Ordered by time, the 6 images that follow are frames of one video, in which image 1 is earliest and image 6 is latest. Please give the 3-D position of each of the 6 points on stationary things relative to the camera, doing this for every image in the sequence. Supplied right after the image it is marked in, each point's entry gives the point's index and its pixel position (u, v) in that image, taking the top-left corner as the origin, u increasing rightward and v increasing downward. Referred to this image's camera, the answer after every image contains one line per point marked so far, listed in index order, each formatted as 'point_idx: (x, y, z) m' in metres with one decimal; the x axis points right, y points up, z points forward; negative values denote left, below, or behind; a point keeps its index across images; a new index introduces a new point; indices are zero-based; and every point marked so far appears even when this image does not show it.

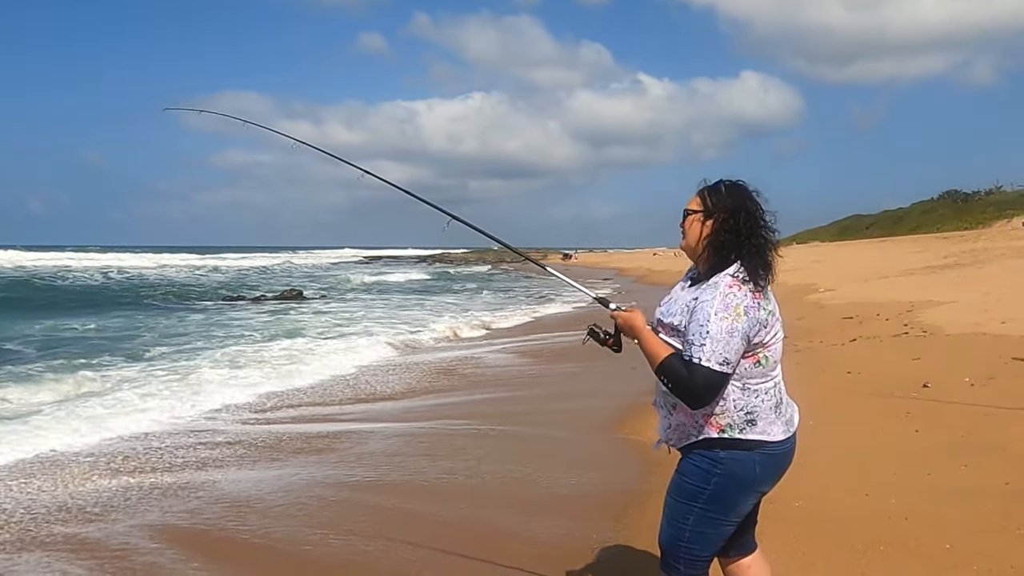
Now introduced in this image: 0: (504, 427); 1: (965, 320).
0: (-0.1, -1.0, +5.6) m
1: (+4.7, -0.3, +8.1) m
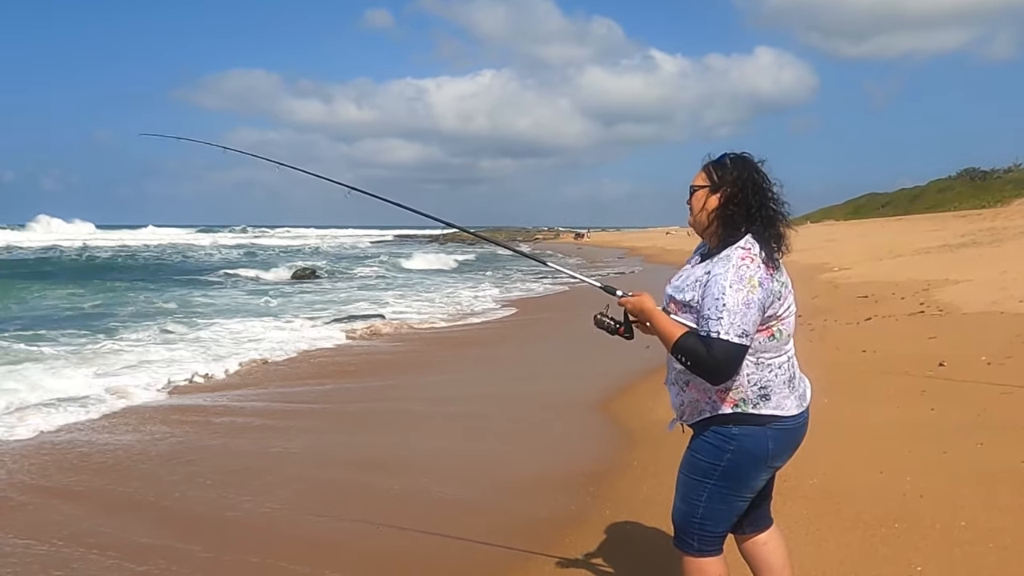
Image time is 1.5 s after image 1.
0: (0.0, -0.8, +5.6) m
1: (+4.8, -0.1, +8.0) m
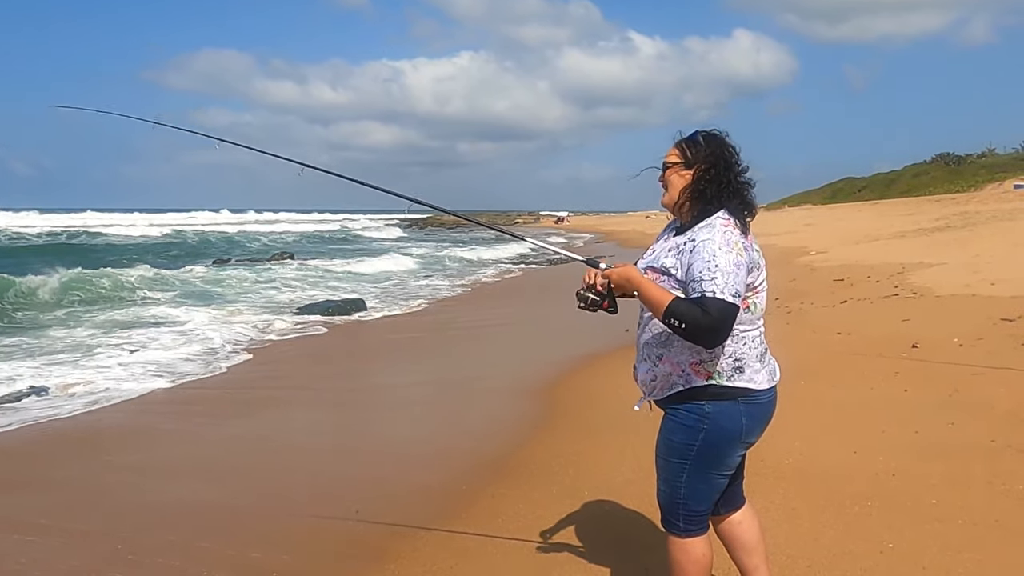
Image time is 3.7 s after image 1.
0: (-0.1, -0.7, +5.6) m
1: (+4.6, +0.1, +8.2) m
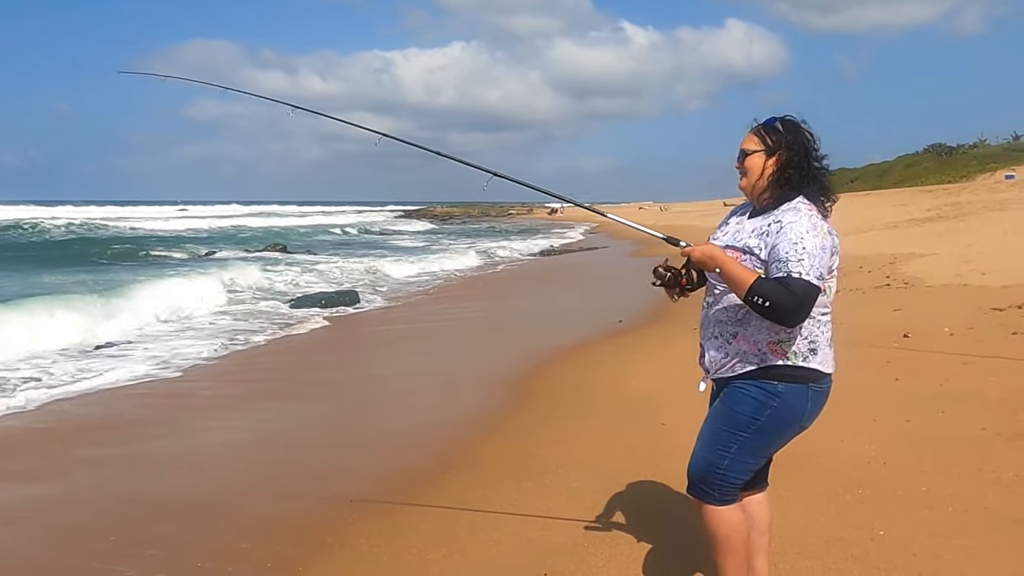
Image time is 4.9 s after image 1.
0: (0.0, -0.6, +5.8) m
1: (+4.7, +0.2, +8.4) m
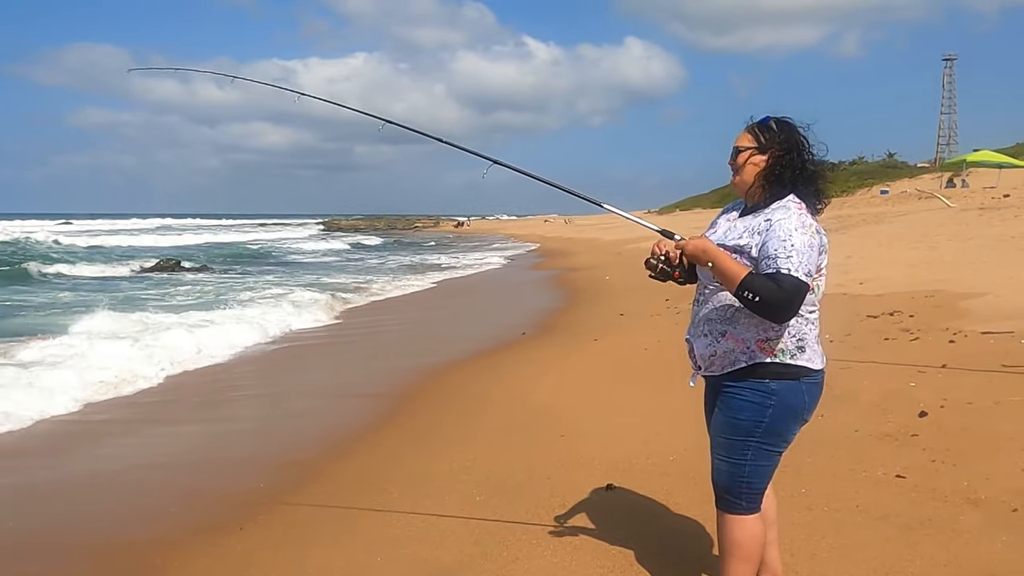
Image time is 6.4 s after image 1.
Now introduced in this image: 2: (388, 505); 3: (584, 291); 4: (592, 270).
0: (-0.9, -0.8, +8.6) m
1: (+3.5, +0.1, +11.7) m
2: (-0.6, -1.1, +3.9) m
3: (+1.3, -0.1, +13.9) m
4: (+1.8, +0.4, +17.7) m
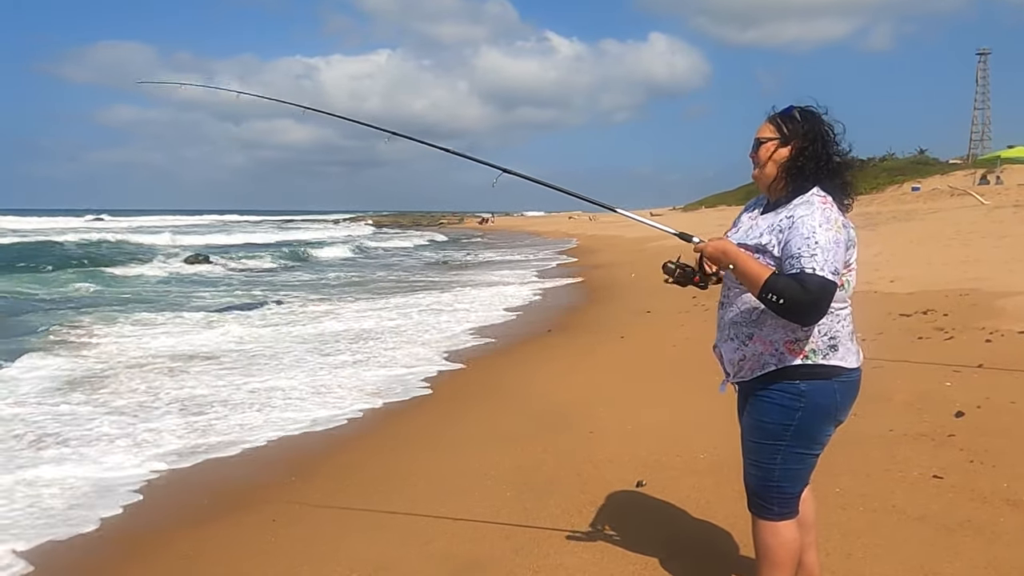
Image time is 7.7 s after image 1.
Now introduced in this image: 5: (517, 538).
0: (-0.6, -0.7, +8.6) m
1: (+3.8, +0.1, +11.6) m
2: (-0.5, -1.1, +3.9) m
3: (+1.7, 0.0, +13.8) m
4: (+2.3, +0.5, +17.6) m
5: (0.0, -1.1, +3.4) m
